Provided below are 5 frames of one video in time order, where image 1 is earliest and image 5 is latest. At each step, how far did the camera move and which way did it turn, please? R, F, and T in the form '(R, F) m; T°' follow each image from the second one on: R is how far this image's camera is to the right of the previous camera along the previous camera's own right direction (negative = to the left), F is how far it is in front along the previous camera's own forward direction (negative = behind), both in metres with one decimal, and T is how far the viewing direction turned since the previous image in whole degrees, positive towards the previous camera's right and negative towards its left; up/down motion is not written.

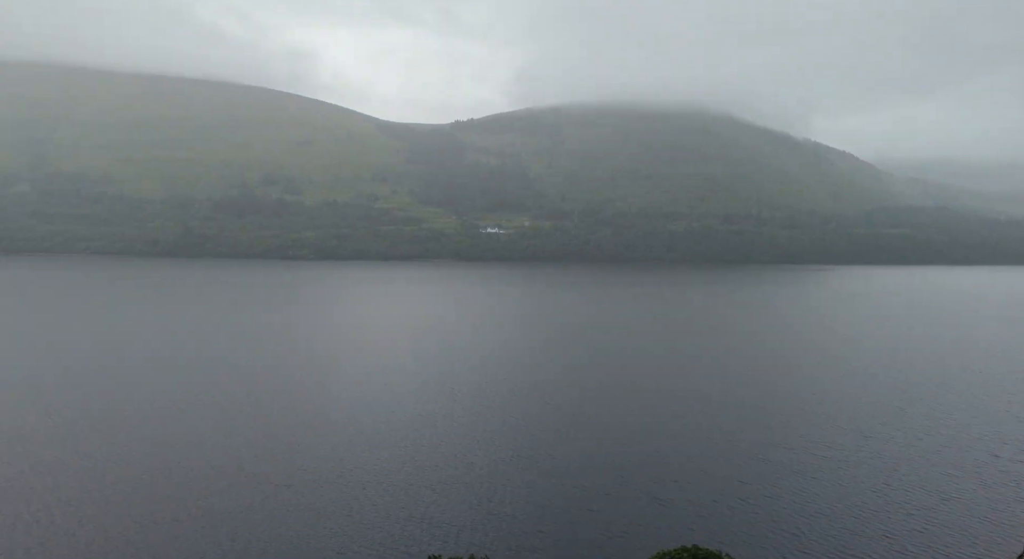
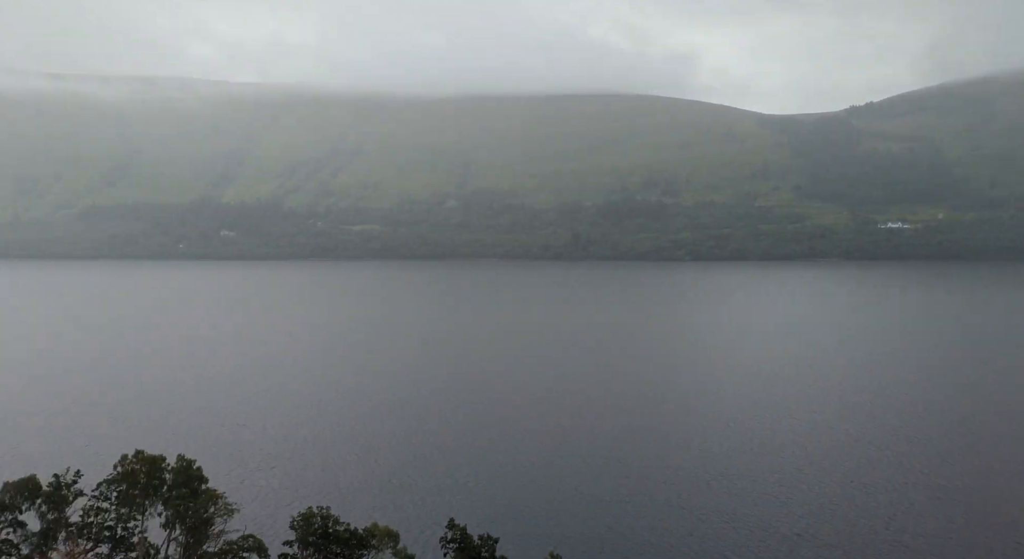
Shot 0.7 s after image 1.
(-1.6, +3.1) m; -33°
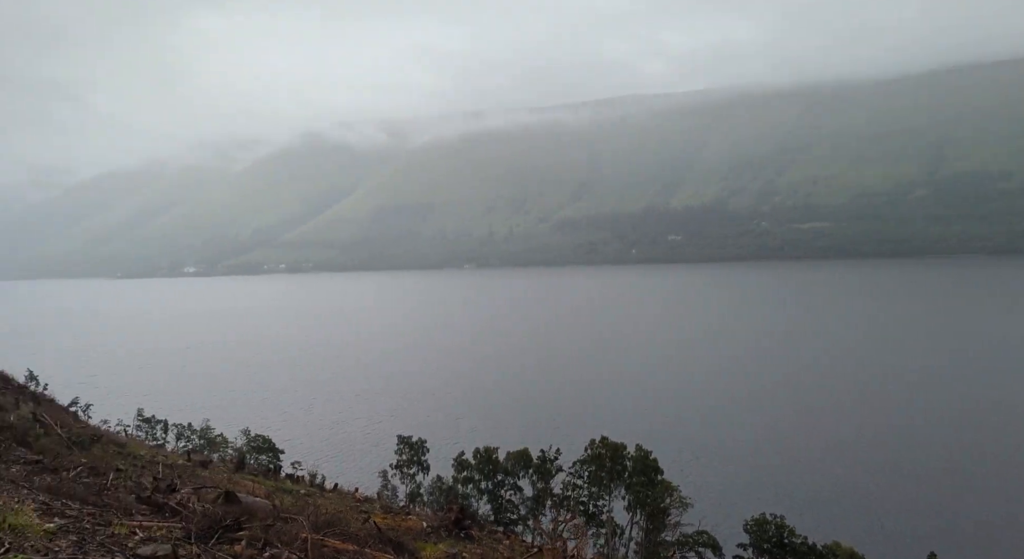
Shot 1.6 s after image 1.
(-0.8, +1.1) m; -38°
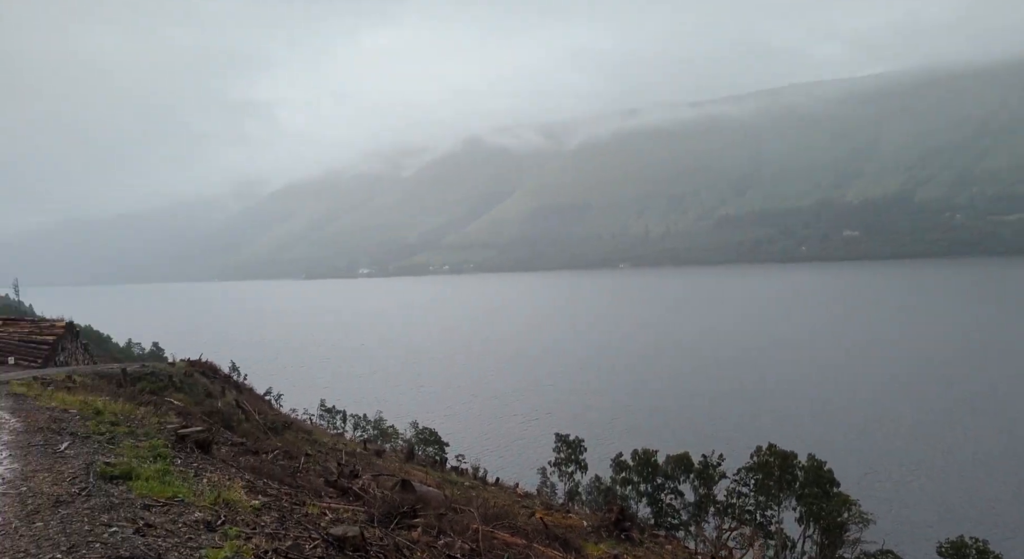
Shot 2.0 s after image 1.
(-0.2, +0.2) m; -13°
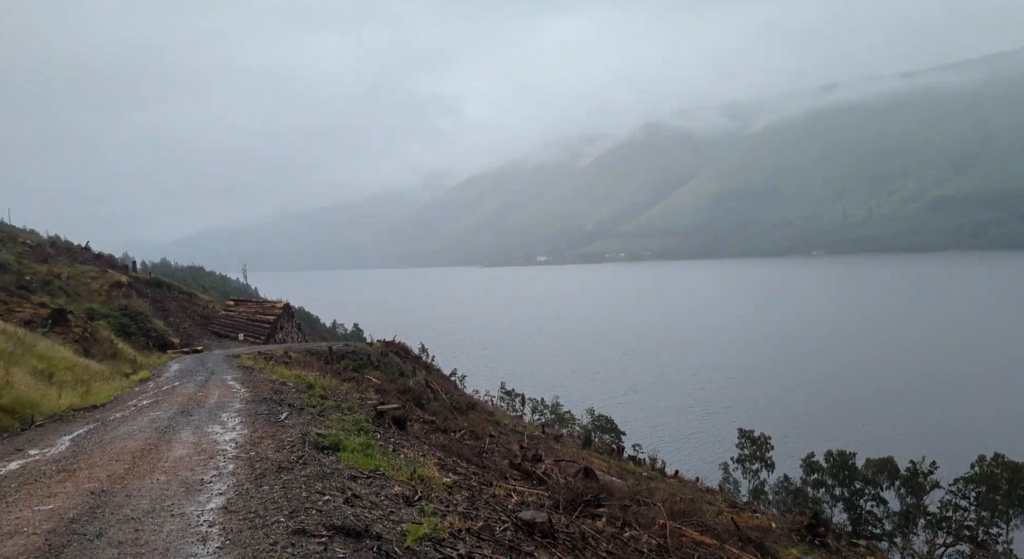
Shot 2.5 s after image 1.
(-0.1, +0.2) m; -15°
